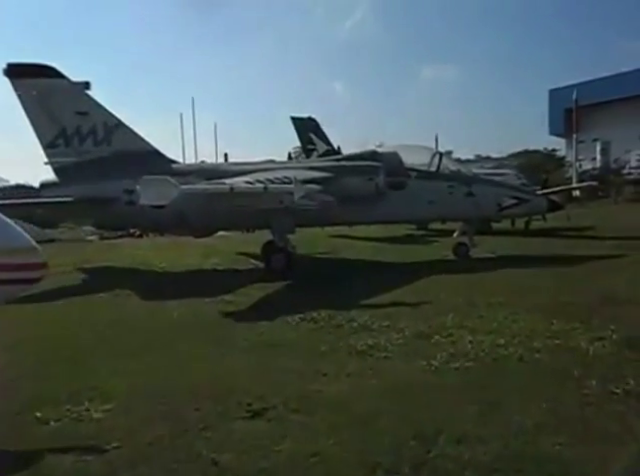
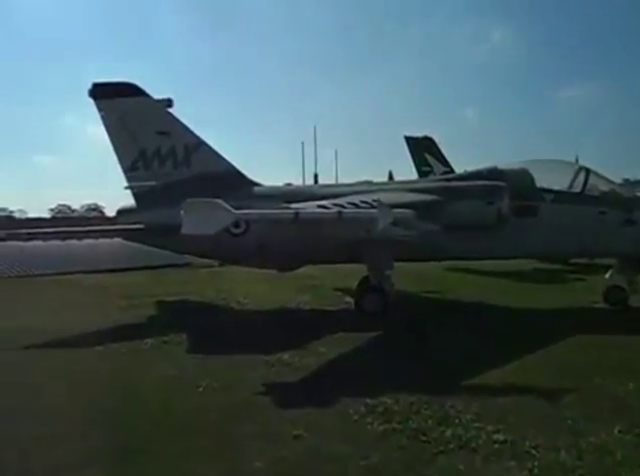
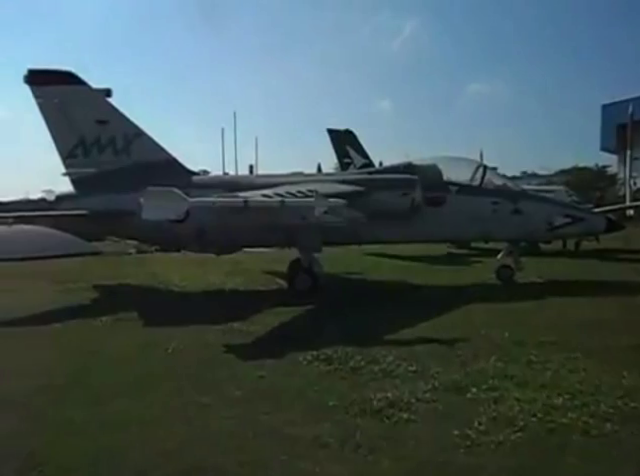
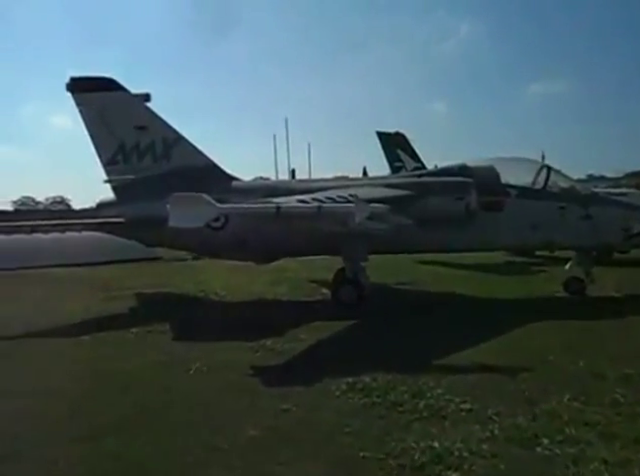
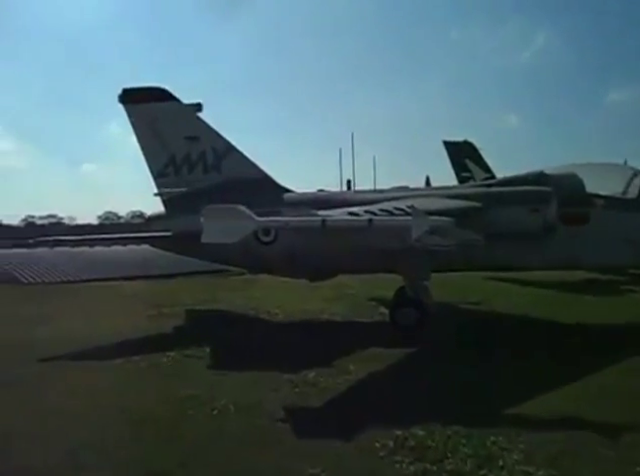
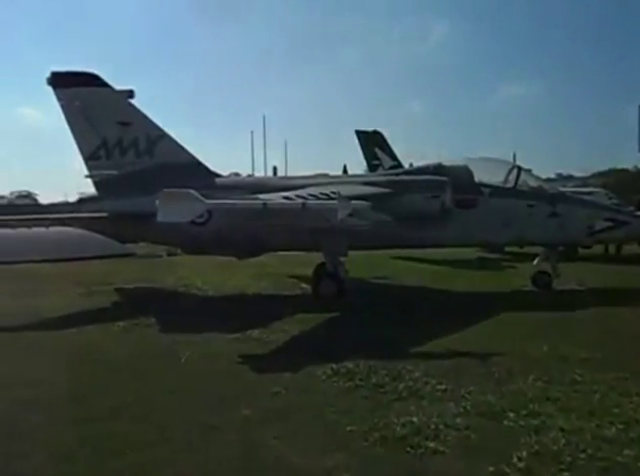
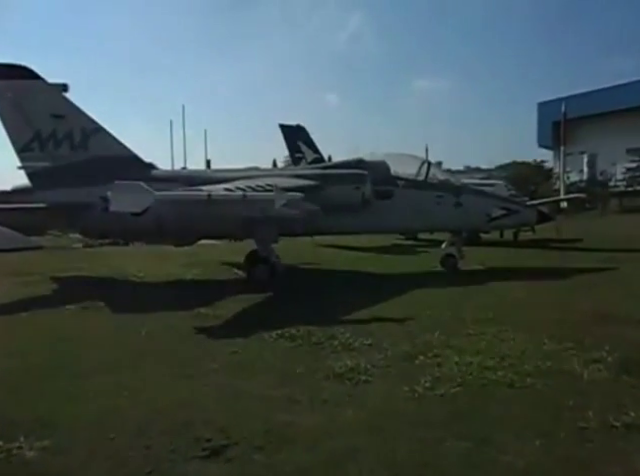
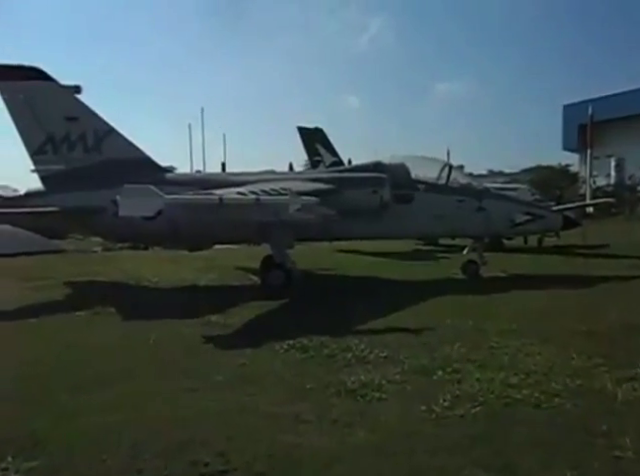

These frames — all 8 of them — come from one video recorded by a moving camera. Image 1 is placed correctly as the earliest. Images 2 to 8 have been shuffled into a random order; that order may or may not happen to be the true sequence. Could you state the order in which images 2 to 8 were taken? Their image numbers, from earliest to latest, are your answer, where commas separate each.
7, 8, 3, 6, 4, 2, 5
